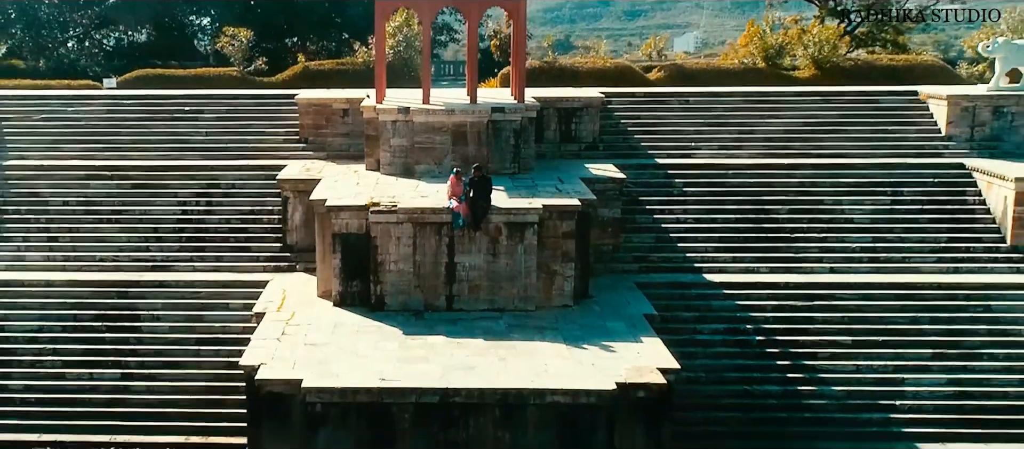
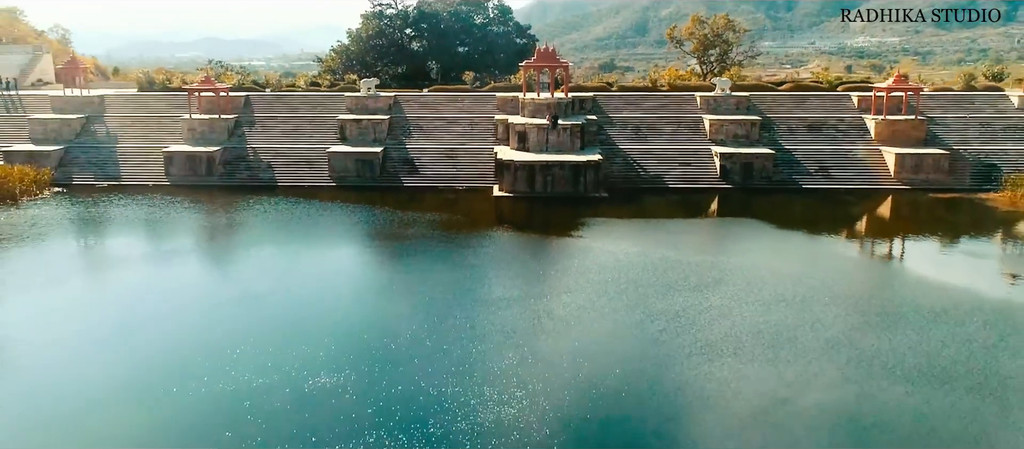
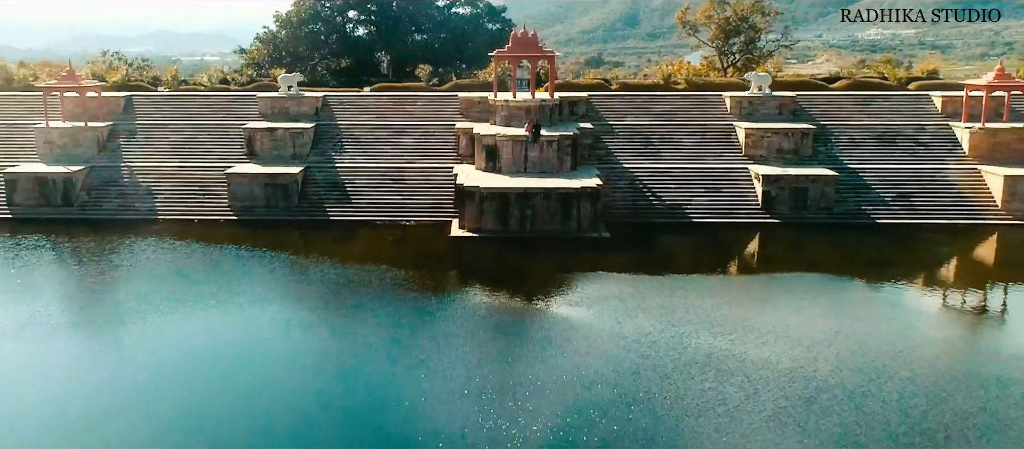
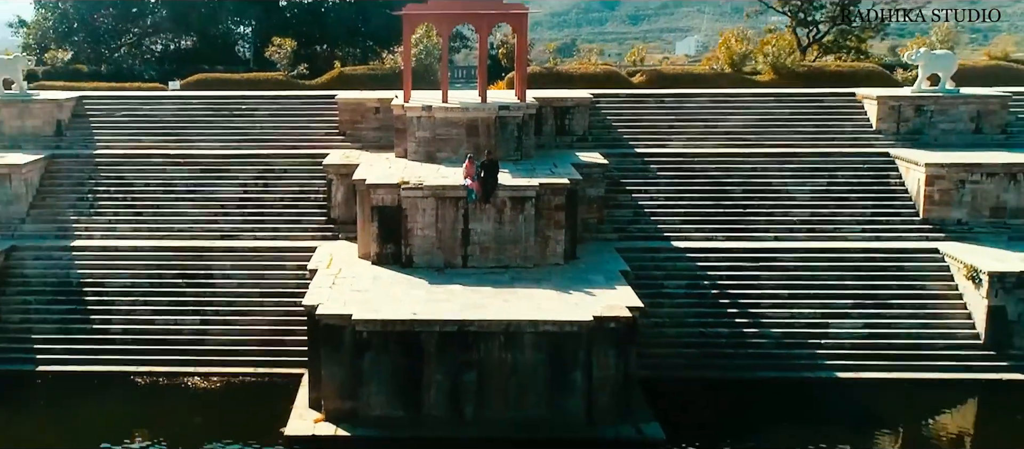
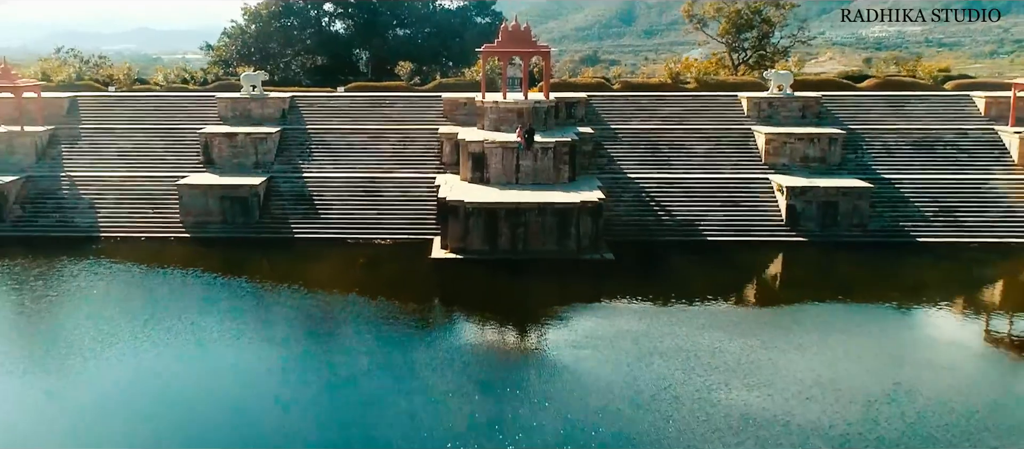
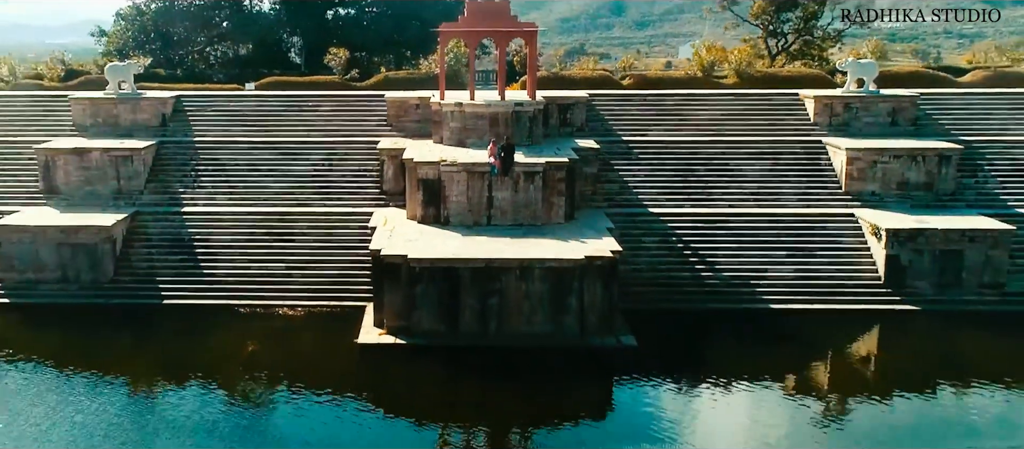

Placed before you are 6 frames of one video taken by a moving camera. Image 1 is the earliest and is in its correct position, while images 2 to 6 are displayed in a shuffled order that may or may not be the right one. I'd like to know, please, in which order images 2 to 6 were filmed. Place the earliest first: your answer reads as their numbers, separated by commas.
4, 6, 5, 3, 2
